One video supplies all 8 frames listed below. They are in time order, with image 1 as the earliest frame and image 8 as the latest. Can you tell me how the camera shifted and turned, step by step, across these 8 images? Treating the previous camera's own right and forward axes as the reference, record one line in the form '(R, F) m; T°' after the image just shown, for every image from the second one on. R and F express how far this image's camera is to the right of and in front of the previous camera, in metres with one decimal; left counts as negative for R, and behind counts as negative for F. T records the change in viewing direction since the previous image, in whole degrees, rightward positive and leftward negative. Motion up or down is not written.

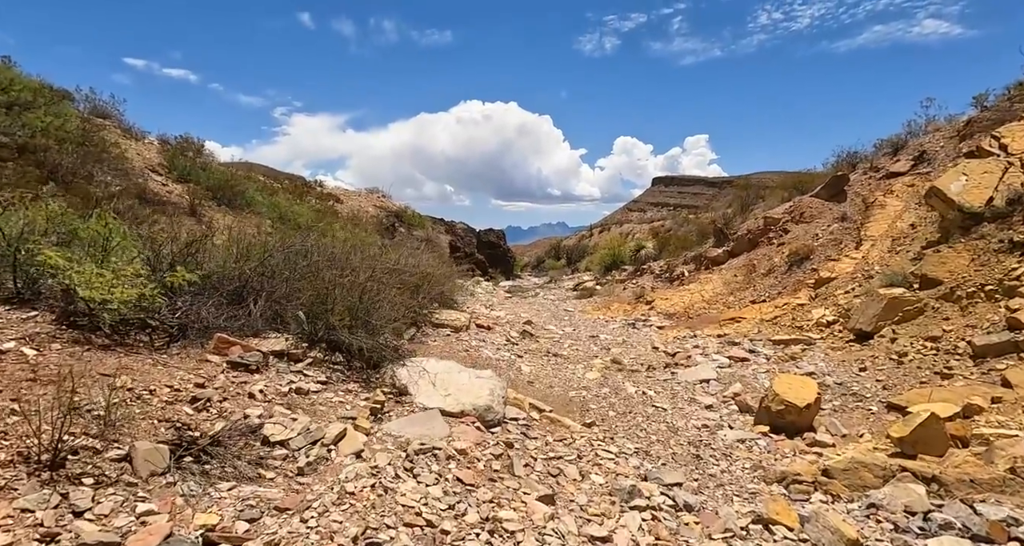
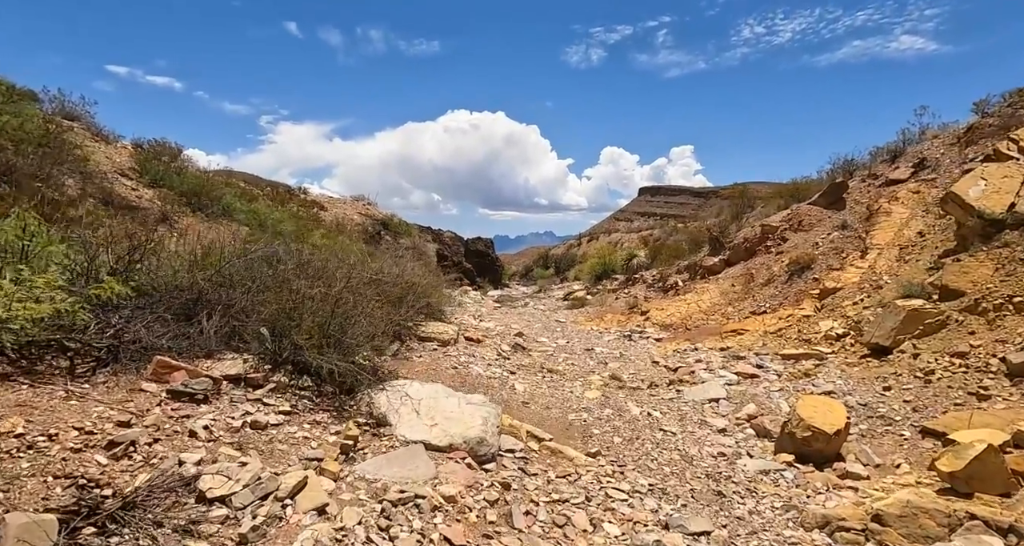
(-0.1, +0.6) m; +1°
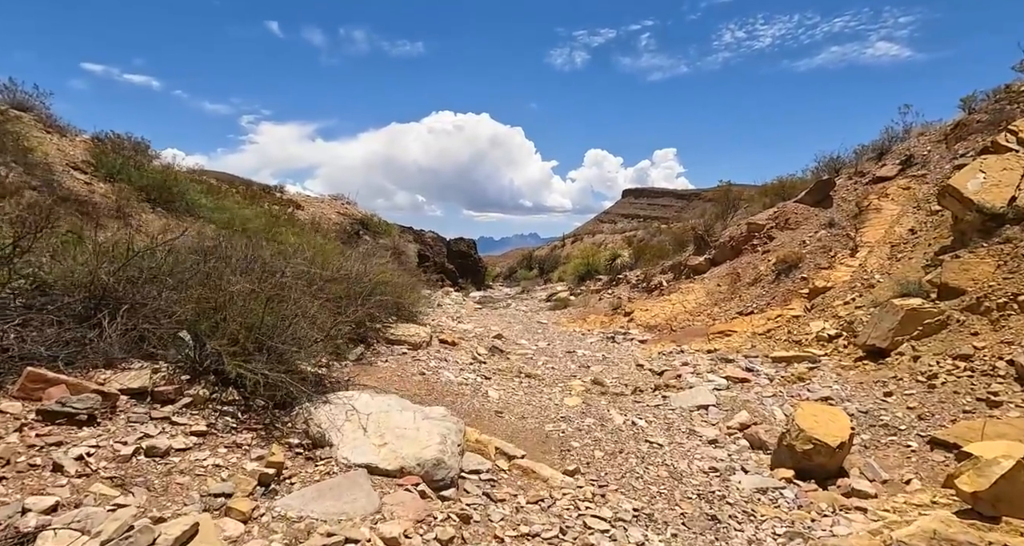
(+0.1, +0.5) m; +1°
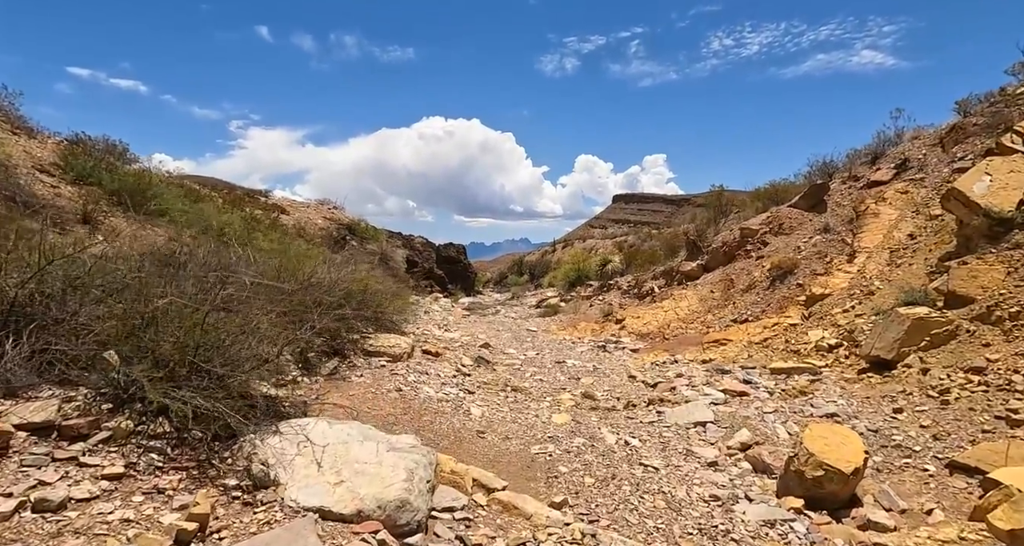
(+0.1, +0.4) m; +1°
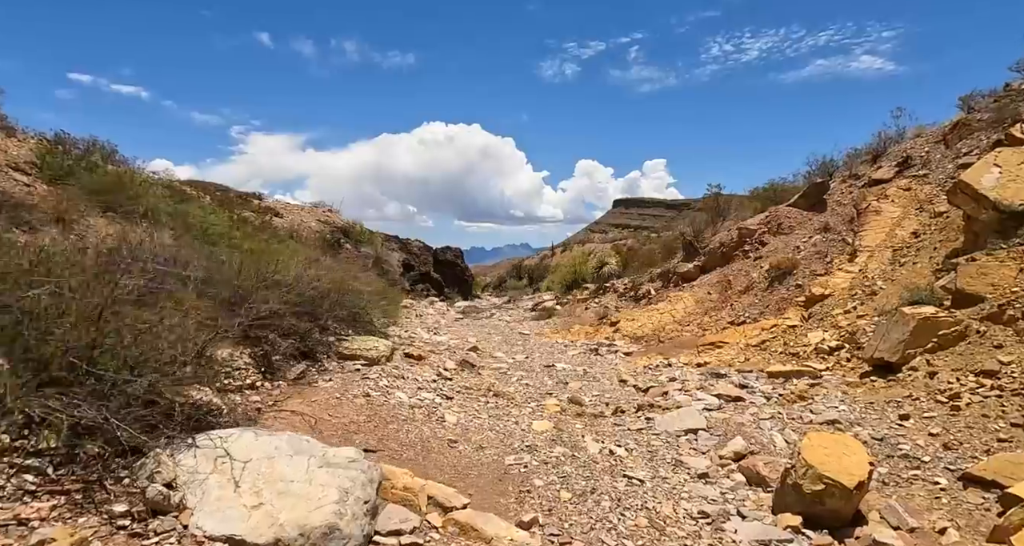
(+0.2, +0.4) m; 0°
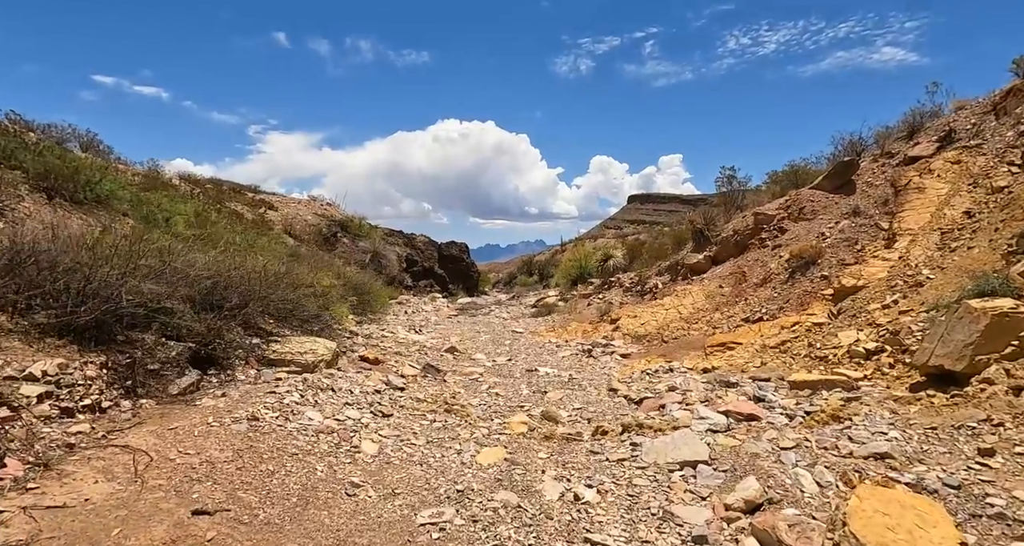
(+0.5, +1.4) m; -1°
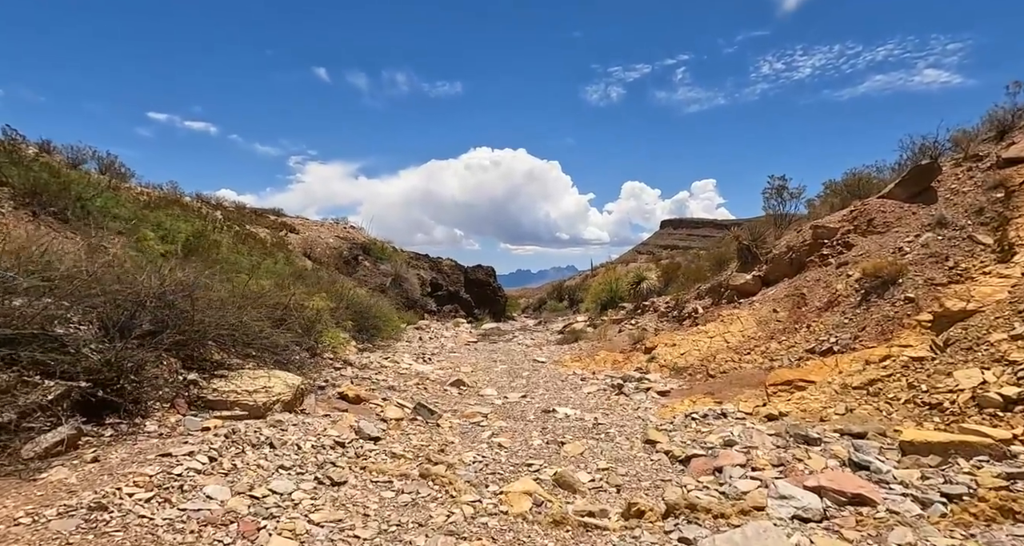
(+0.2, +1.5) m; -3°
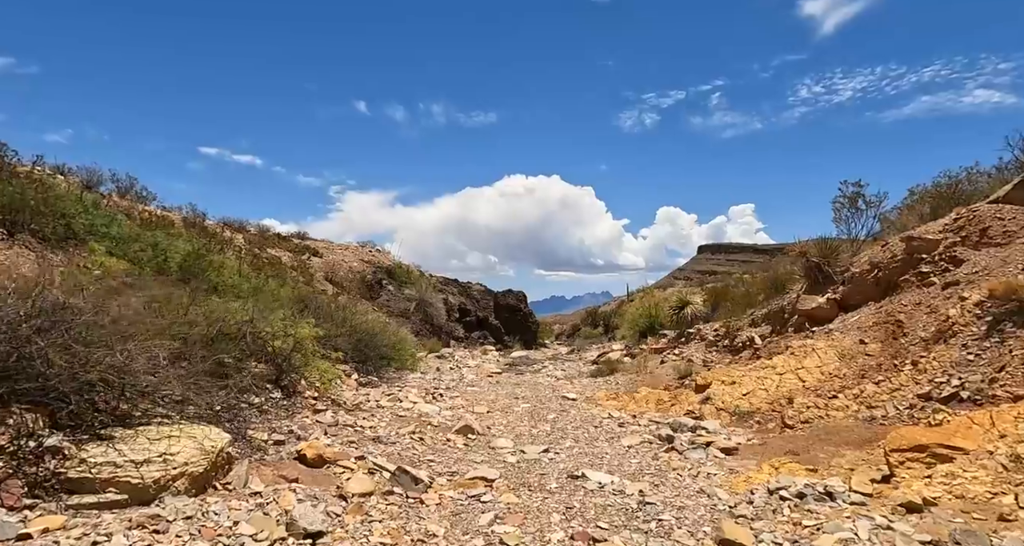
(+0.1, +1.7) m; -3°
